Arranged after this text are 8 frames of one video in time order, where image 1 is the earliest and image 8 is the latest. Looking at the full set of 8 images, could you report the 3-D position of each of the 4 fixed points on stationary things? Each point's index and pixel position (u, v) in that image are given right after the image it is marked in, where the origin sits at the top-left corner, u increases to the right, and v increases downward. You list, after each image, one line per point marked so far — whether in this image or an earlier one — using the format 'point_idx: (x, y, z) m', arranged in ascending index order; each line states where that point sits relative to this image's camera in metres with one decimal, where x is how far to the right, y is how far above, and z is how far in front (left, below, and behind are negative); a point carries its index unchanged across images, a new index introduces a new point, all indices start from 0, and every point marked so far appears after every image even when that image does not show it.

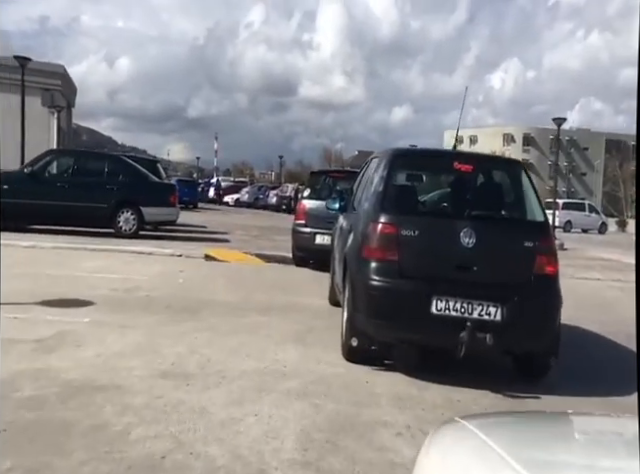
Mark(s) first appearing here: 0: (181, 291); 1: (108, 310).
0: (-1.6, -0.6, +9.2) m
1: (-2.0, -0.7, +7.7) m
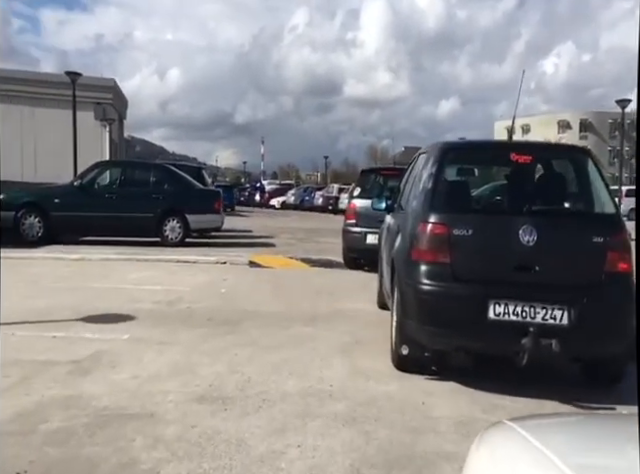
0: (-1.1, -0.7, +8.9) m
1: (-1.6, -0.8, +7.3) m
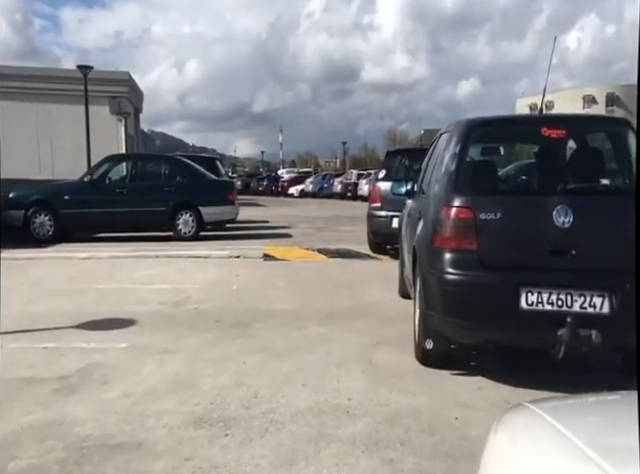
0: (-0.9, -0.7, +8.3) m
1: (-1.4, -0.8, +6.7) m
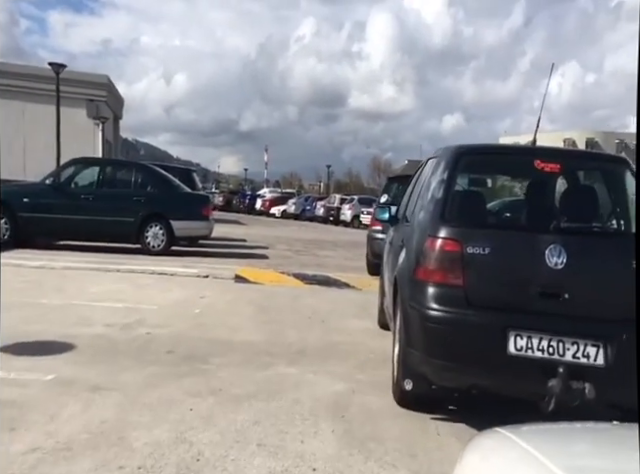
0: (-1.1, -0.8, +7.3) m
1: (-1.7, -0.9, +5.8) m
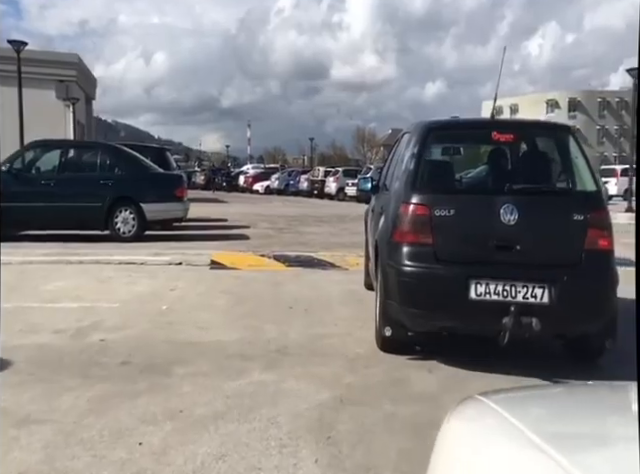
0: (-1.3, -0.7, +6.4) m
1: (-1.8, -0.8, +4.9) m
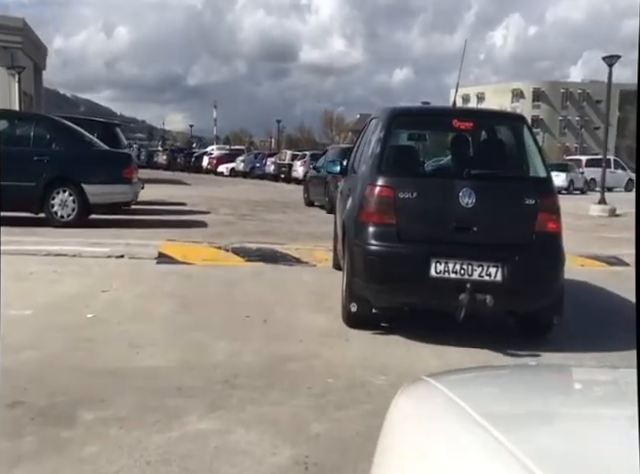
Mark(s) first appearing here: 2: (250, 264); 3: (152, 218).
0: (-1.5, -0.7, +5.1) m
1: (-2.0, -0.8, +3.5) m
2: (-0.8, -0.3, +9.0) m
3: (-3.0, +0.4, +14.1) m
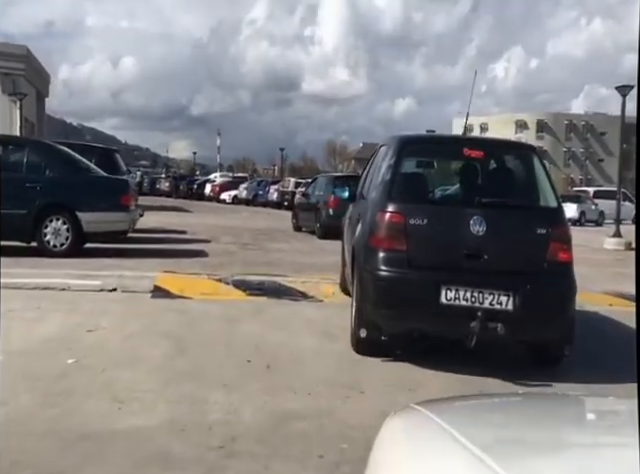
0: (-1.5, -0.9, +4.4) m
1: (-1.9, -1.0, +2.8) m
2: (-0.7, -0.7, +8.3) m
3: (-2.9, -0.2, +13.4) m
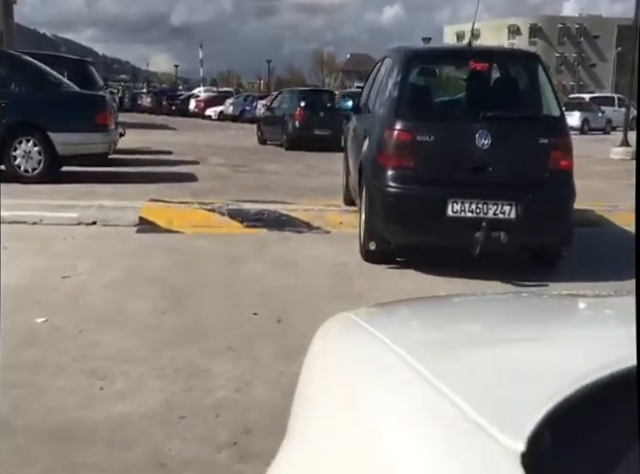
0: (-1.3, -0.6, +3.5) m
1: (-1.8, -0.9, +1.9) m
2: (-0.6, 0.0, +7.4) m
3: (-3.0, +1.1, +12.4) m
